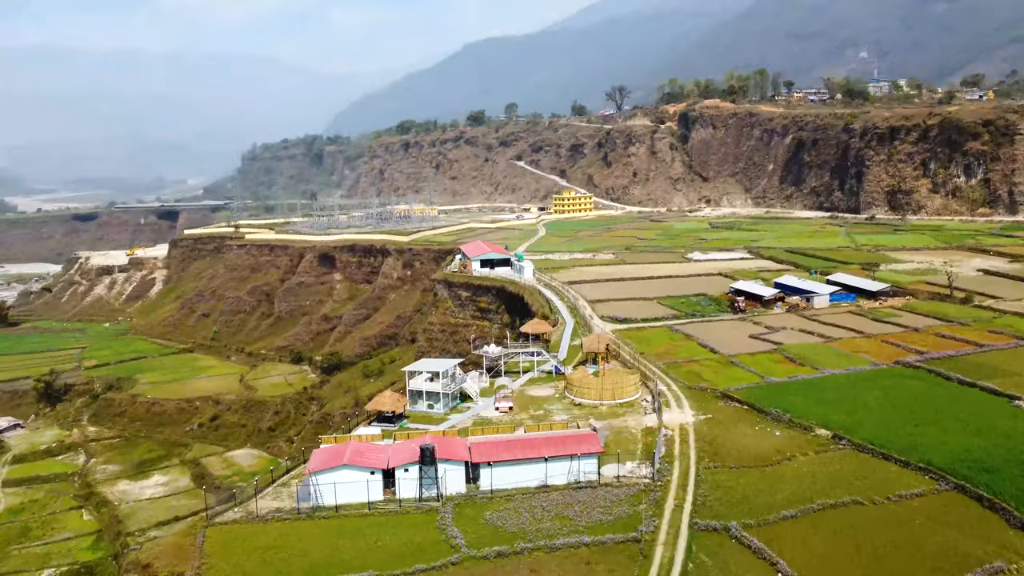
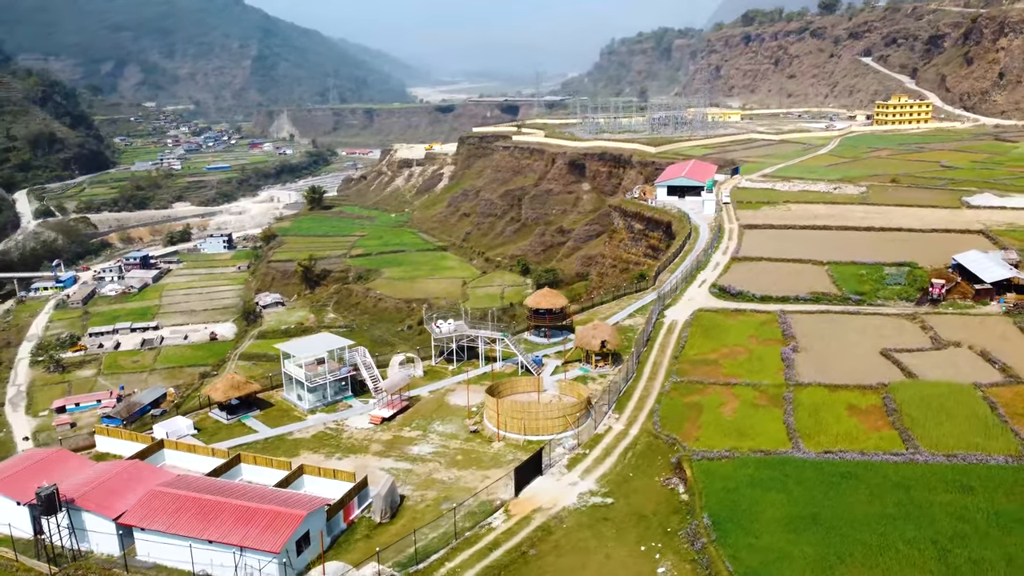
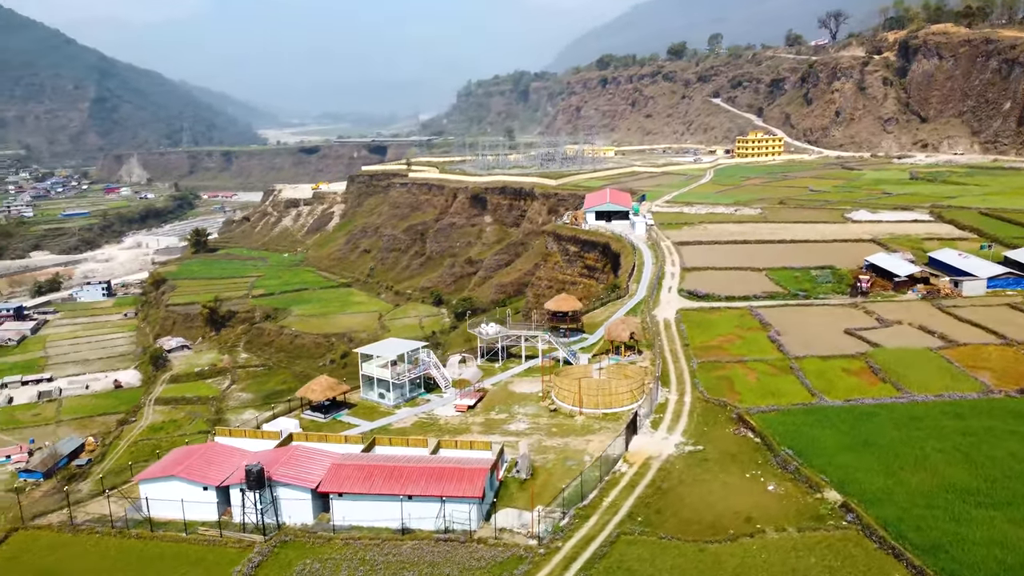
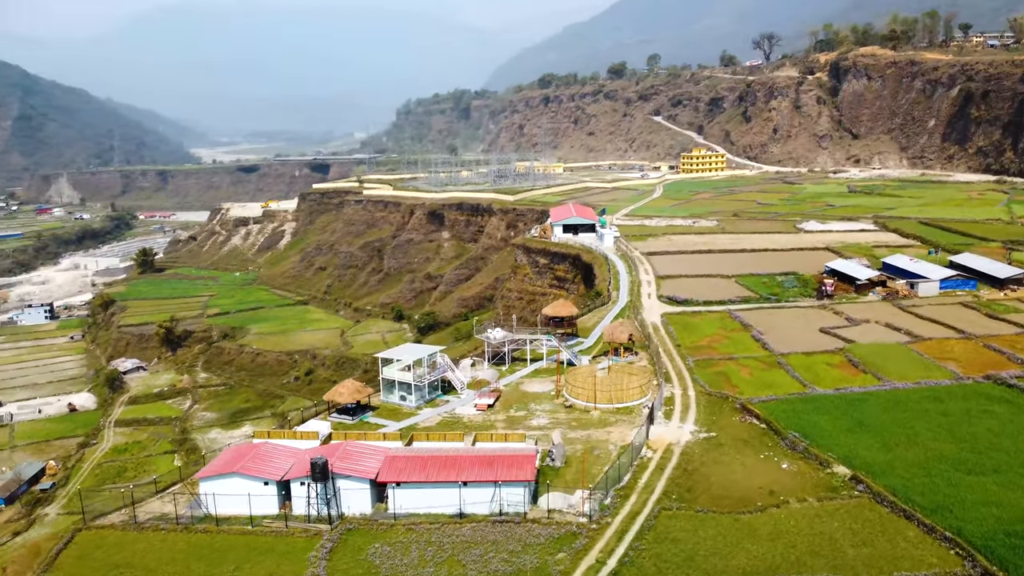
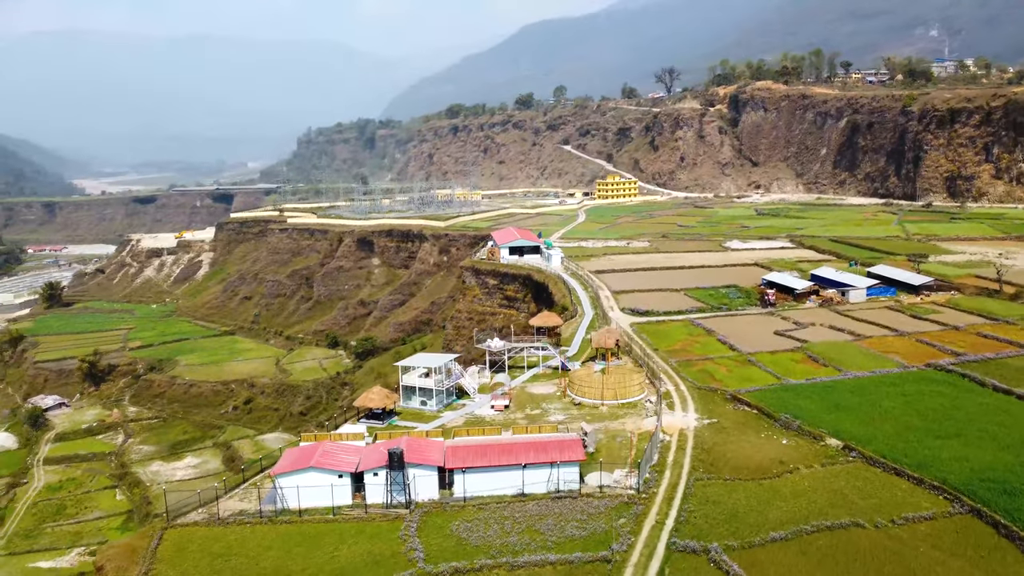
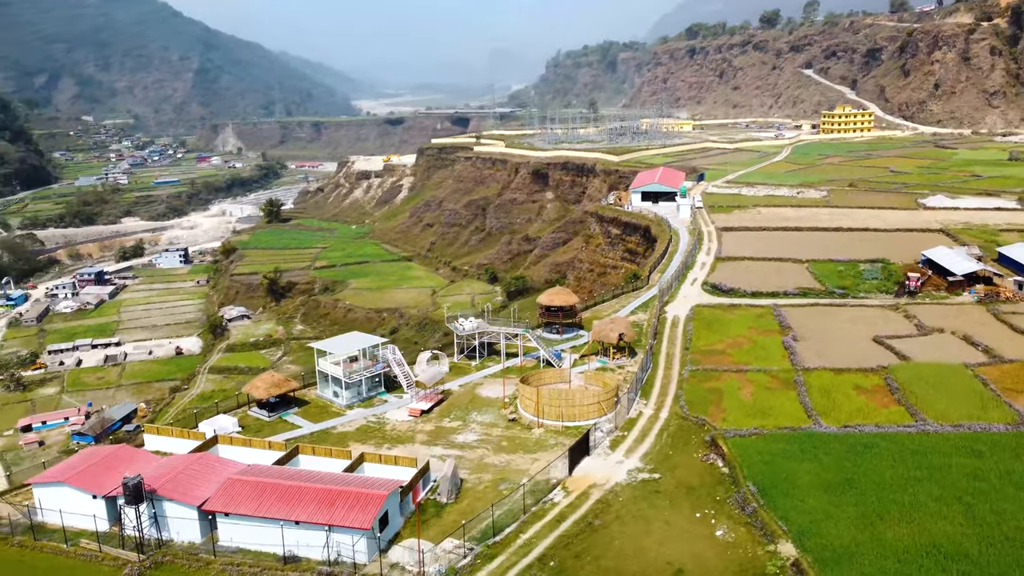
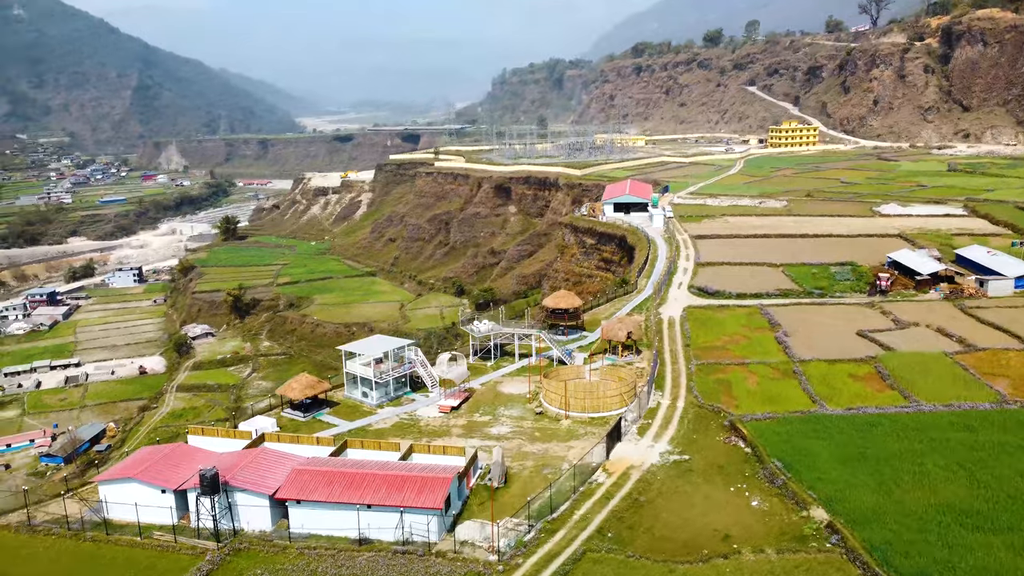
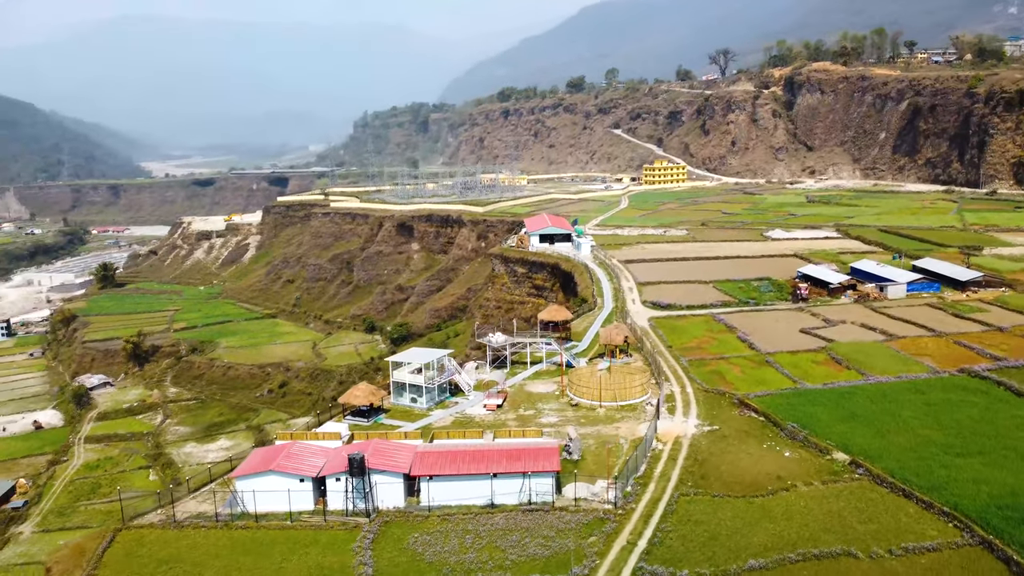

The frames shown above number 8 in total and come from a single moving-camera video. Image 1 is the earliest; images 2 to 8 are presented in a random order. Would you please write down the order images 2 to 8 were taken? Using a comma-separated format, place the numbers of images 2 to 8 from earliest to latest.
5, 8, 4, 3, 7, 6, 2
